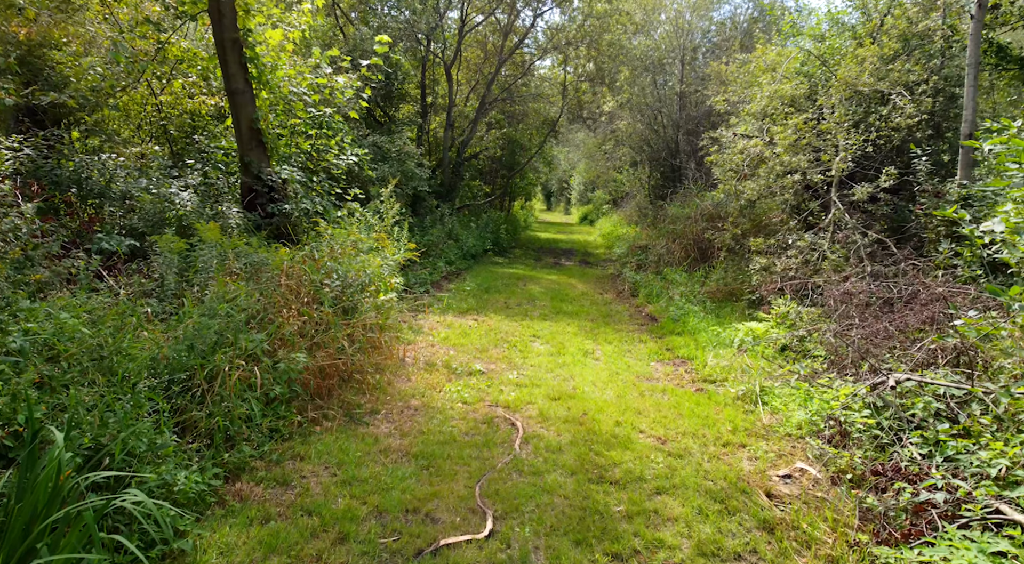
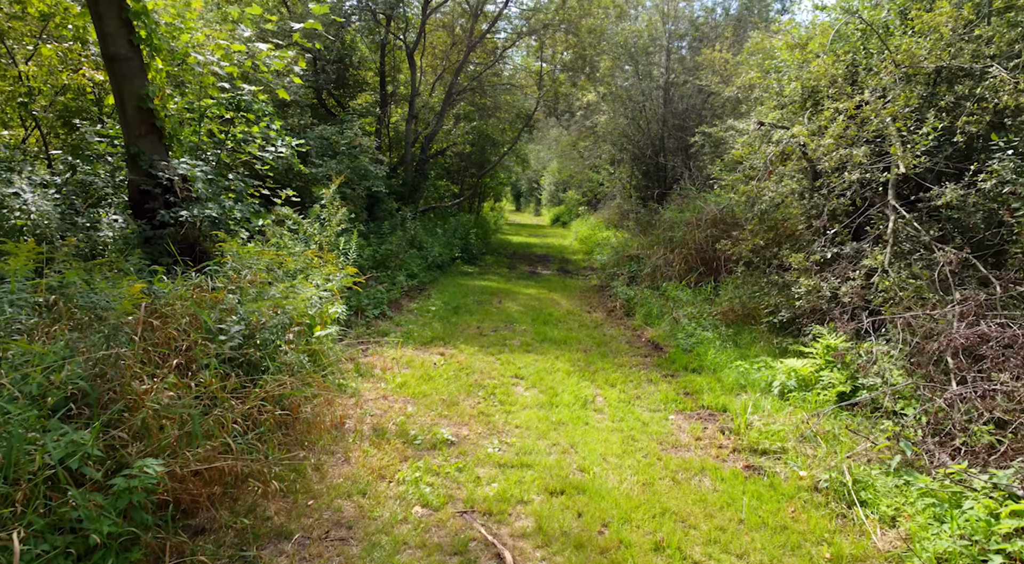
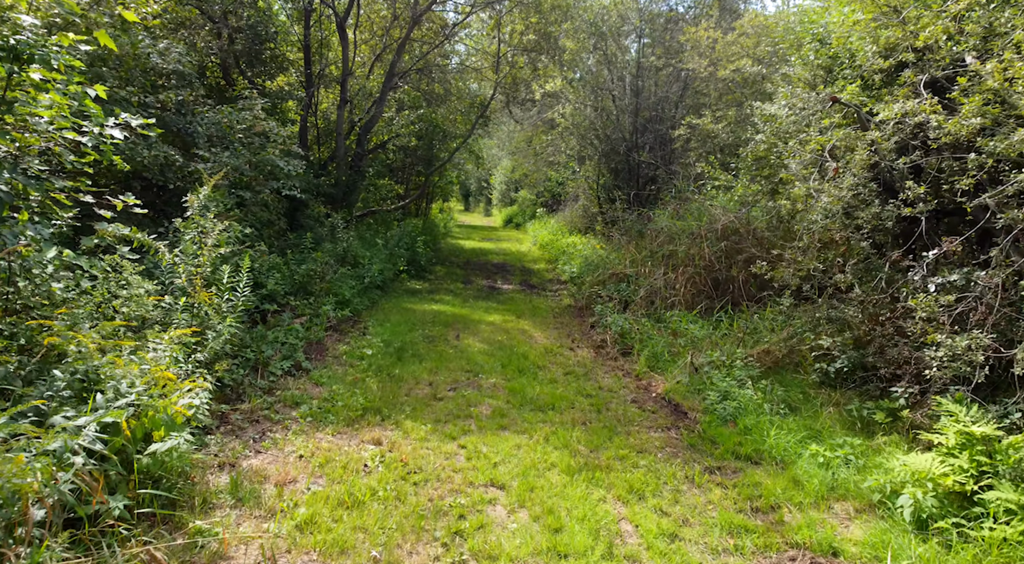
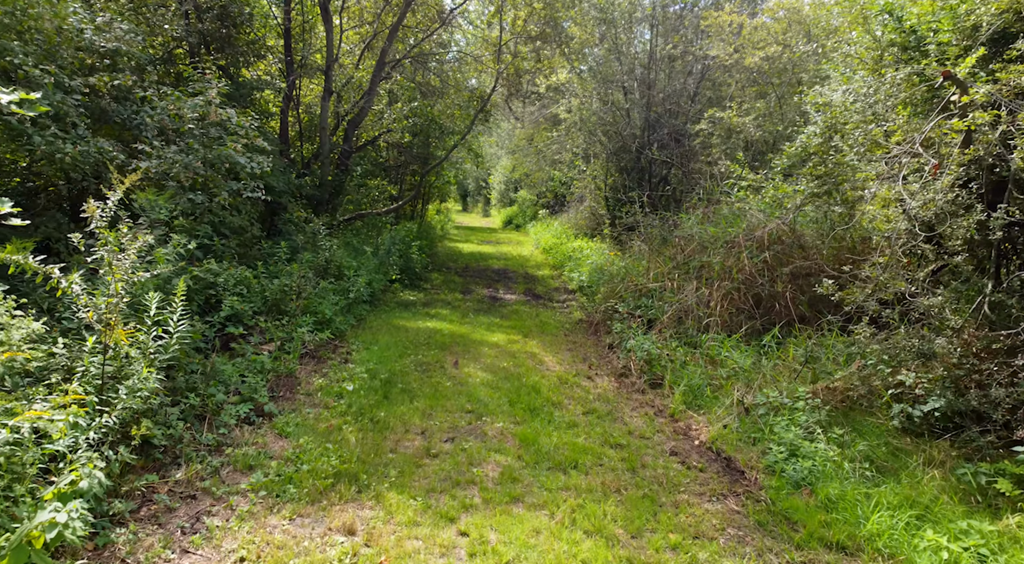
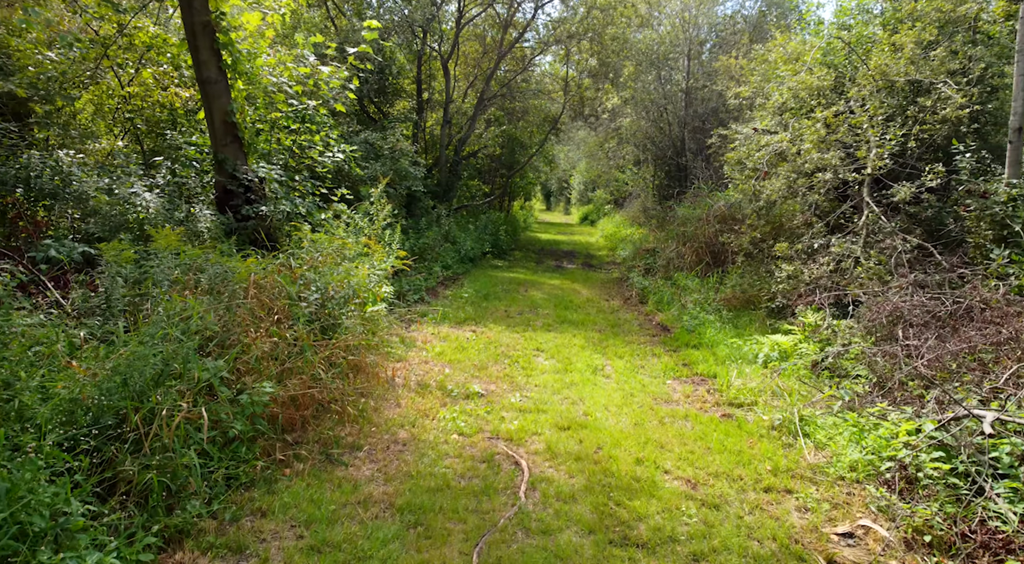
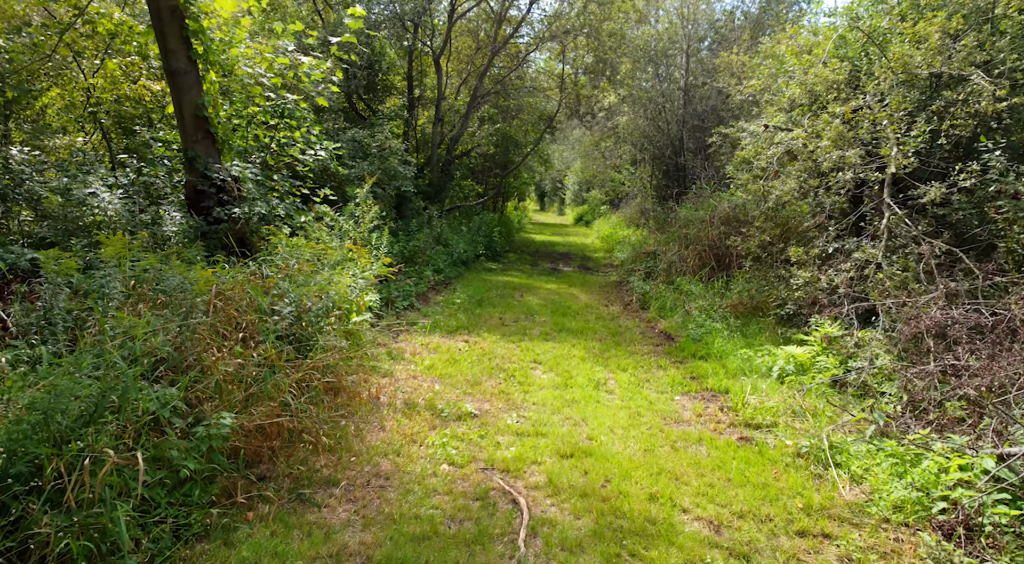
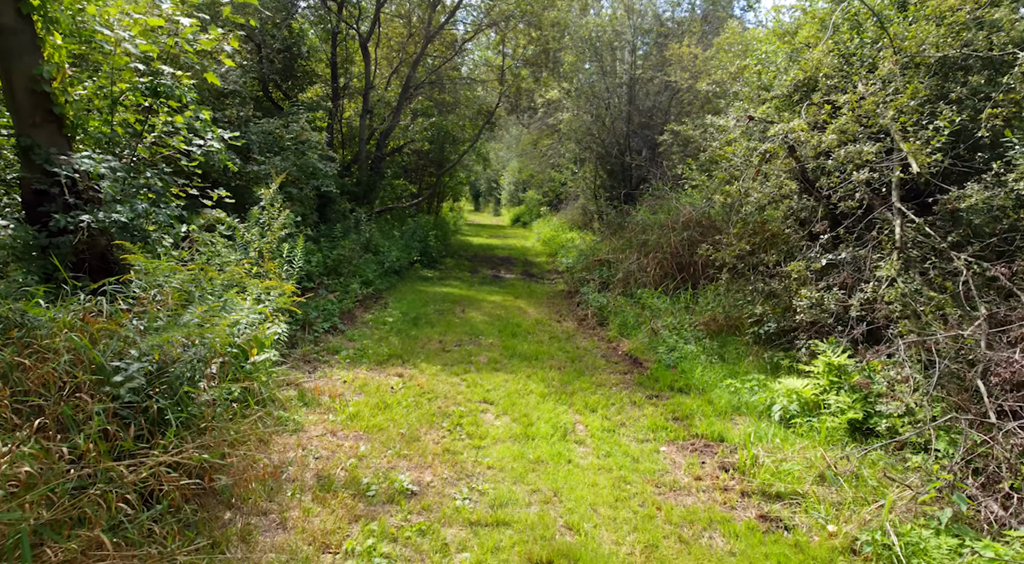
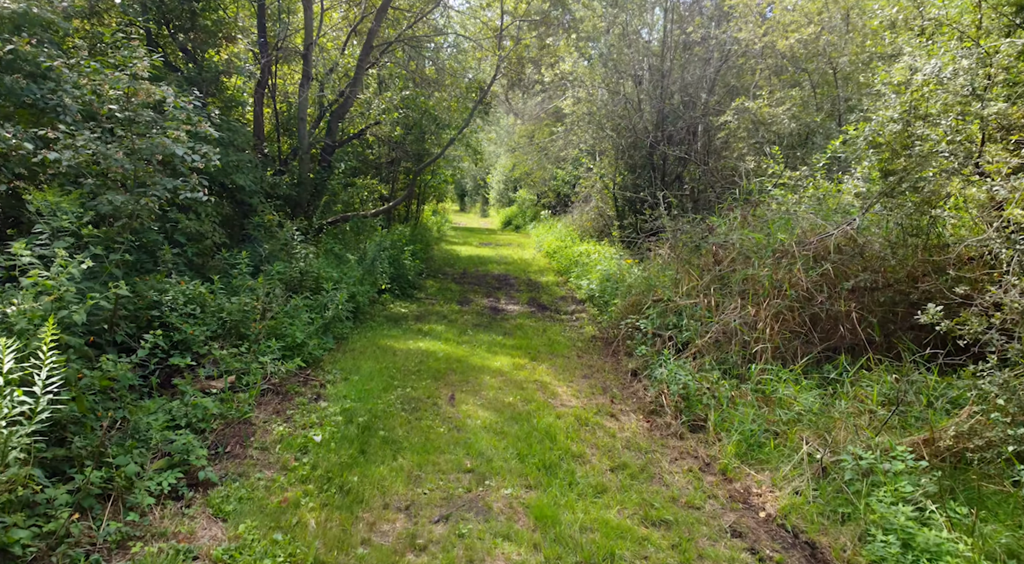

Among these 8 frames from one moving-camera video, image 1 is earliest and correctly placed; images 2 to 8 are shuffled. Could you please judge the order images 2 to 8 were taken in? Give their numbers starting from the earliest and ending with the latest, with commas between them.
5, 6, 2, 7, 3, 4, 8
